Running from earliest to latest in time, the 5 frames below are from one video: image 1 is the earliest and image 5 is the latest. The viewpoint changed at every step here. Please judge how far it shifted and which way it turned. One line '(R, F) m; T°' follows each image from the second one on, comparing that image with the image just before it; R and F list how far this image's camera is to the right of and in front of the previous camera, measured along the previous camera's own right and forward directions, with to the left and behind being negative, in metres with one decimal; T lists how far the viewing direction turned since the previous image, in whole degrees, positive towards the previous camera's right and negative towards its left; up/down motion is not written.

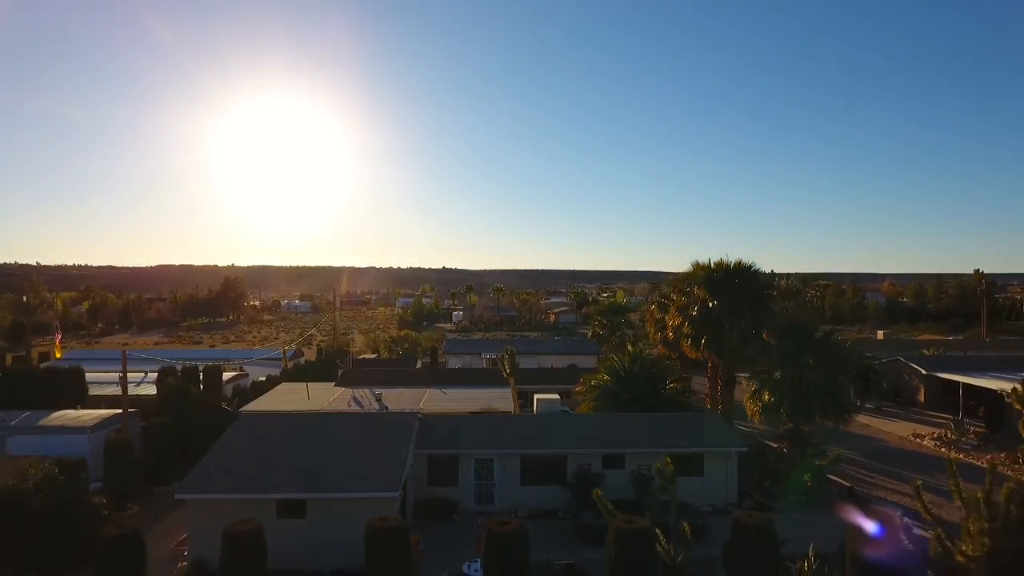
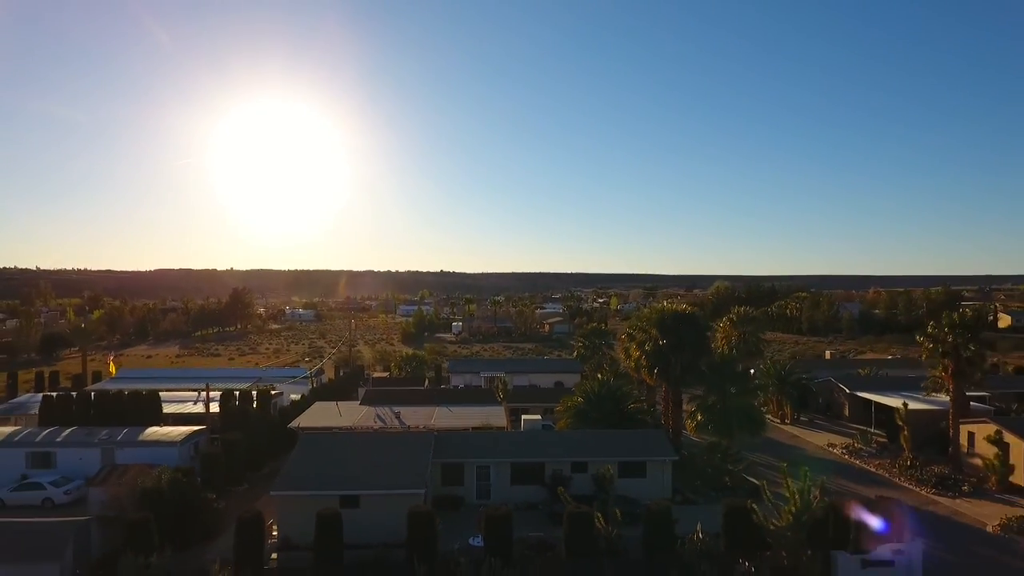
(+0.1, -2.7) m; 0°
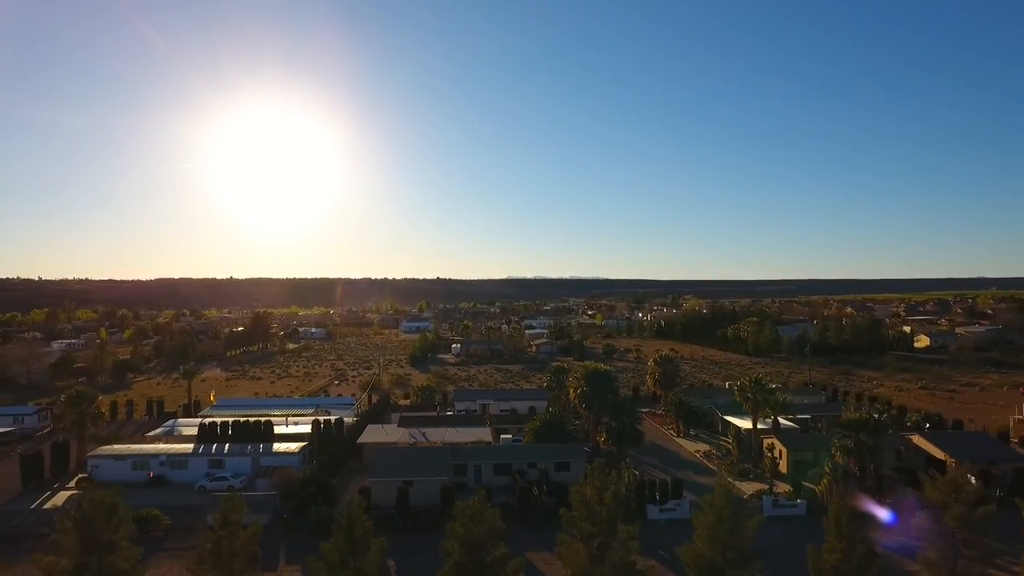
(+0.4, -8.1) m; 0°
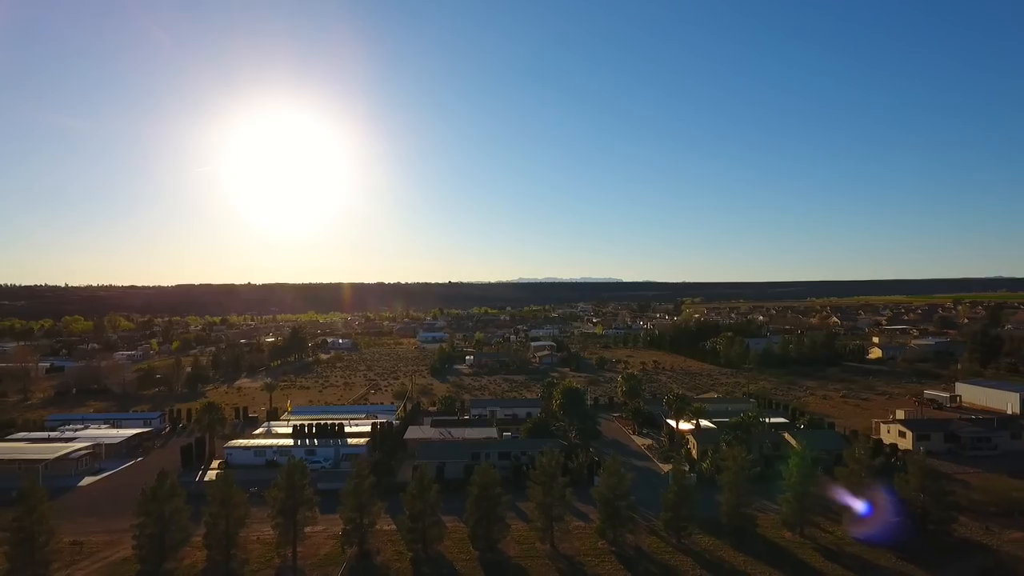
(+0.6, -9.1) m; -1°
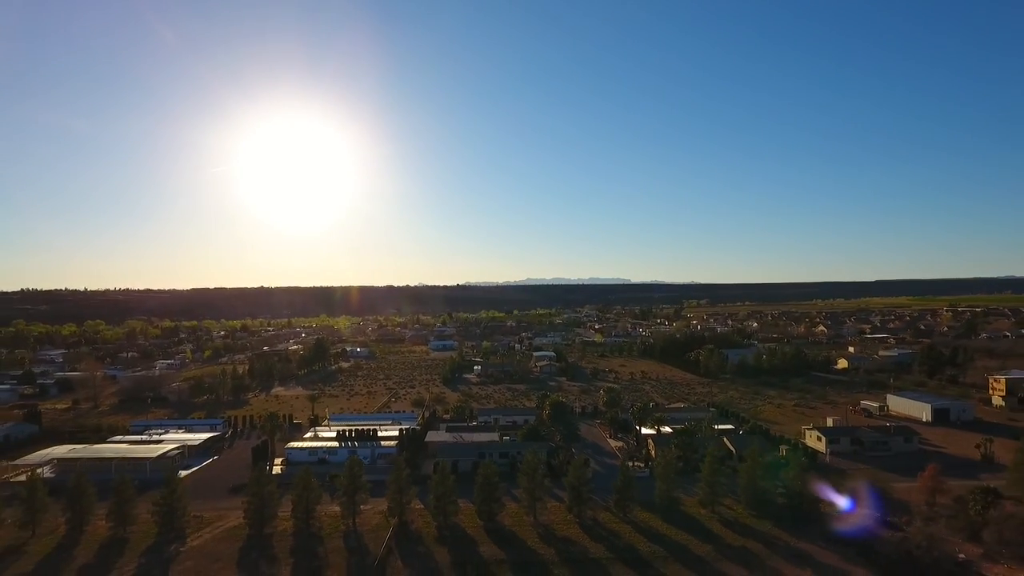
(+0.6, -7.8) m; -1°
